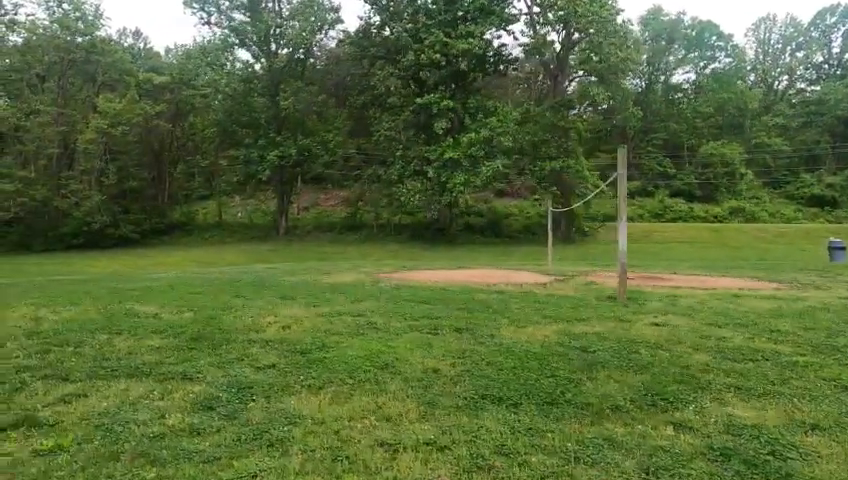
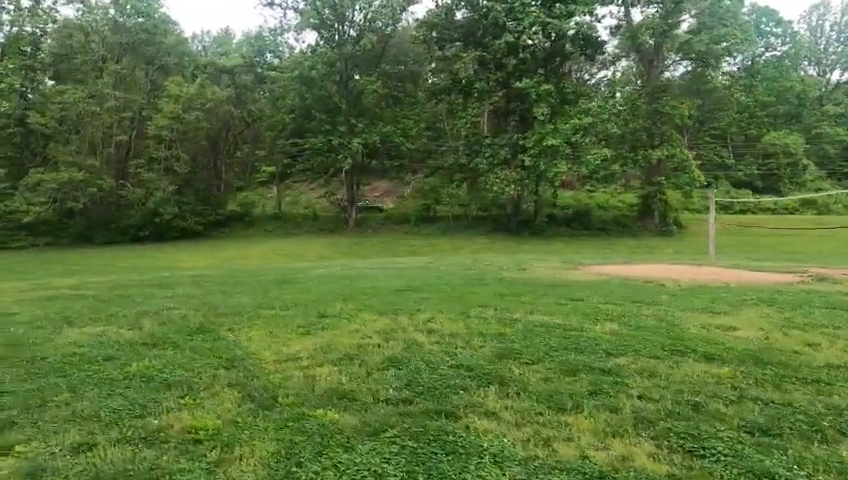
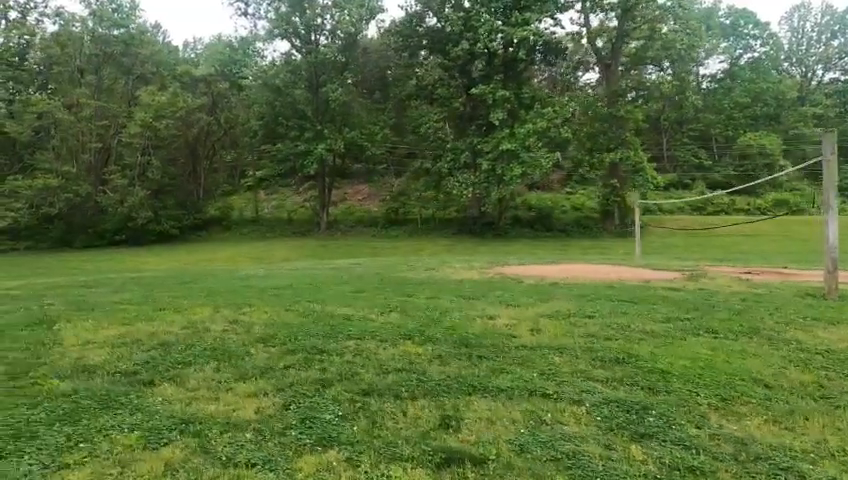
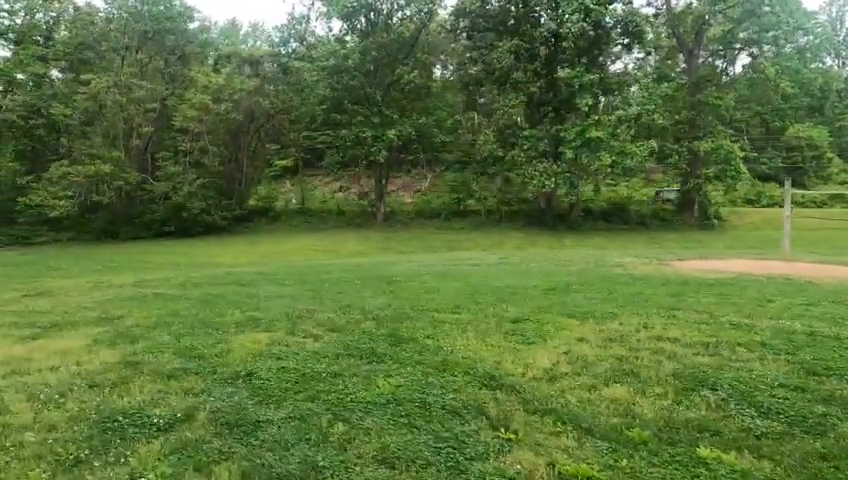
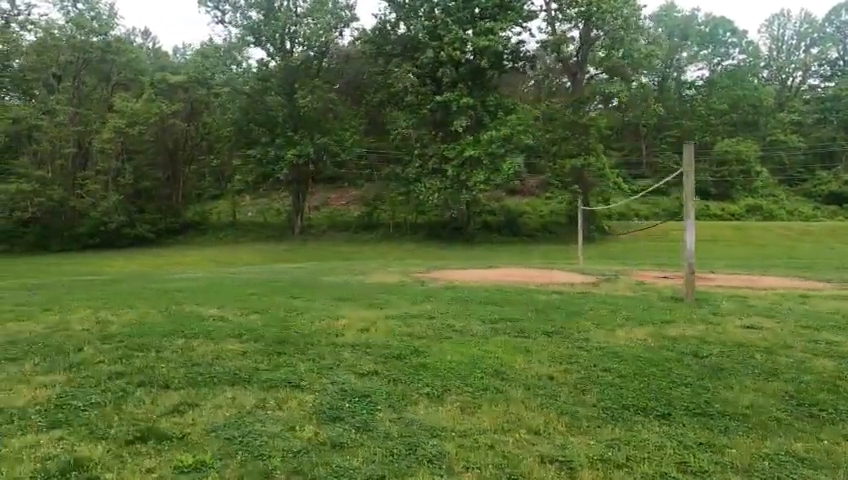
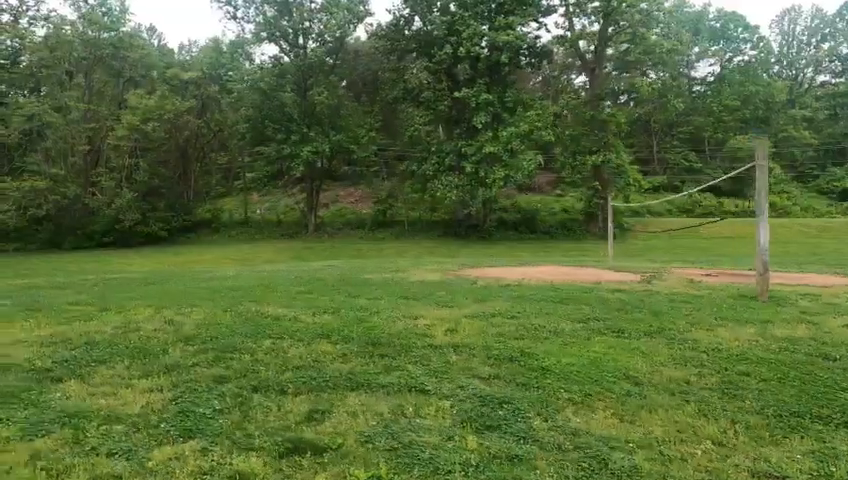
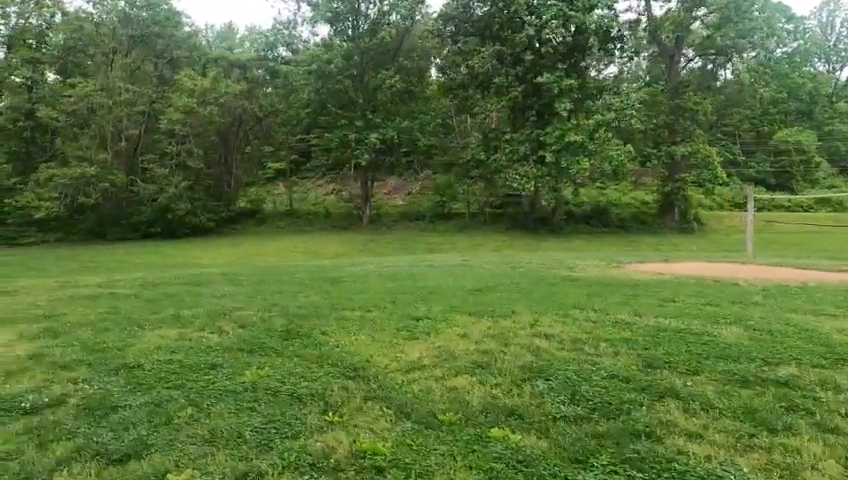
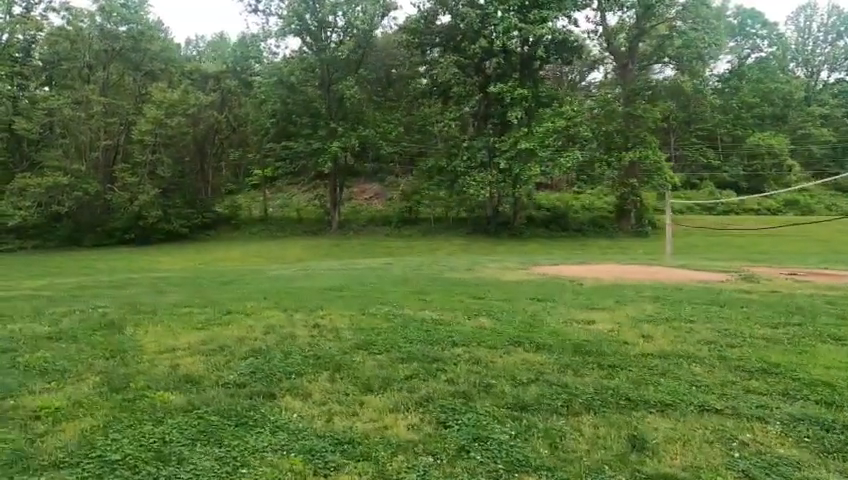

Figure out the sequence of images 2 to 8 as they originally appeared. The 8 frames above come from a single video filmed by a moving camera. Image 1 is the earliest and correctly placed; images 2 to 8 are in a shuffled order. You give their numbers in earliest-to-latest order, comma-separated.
5, 6, 3, 8, 2, 7, 4
